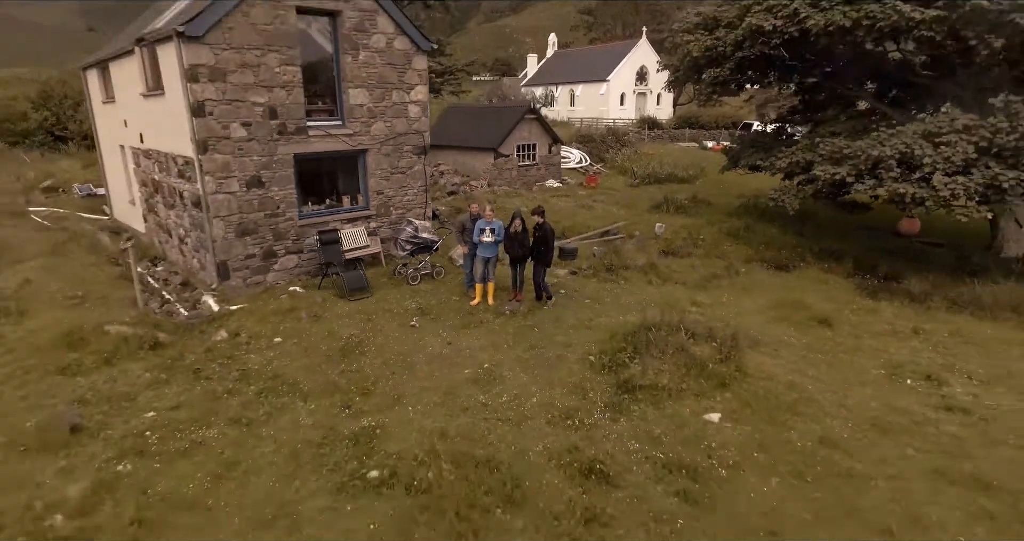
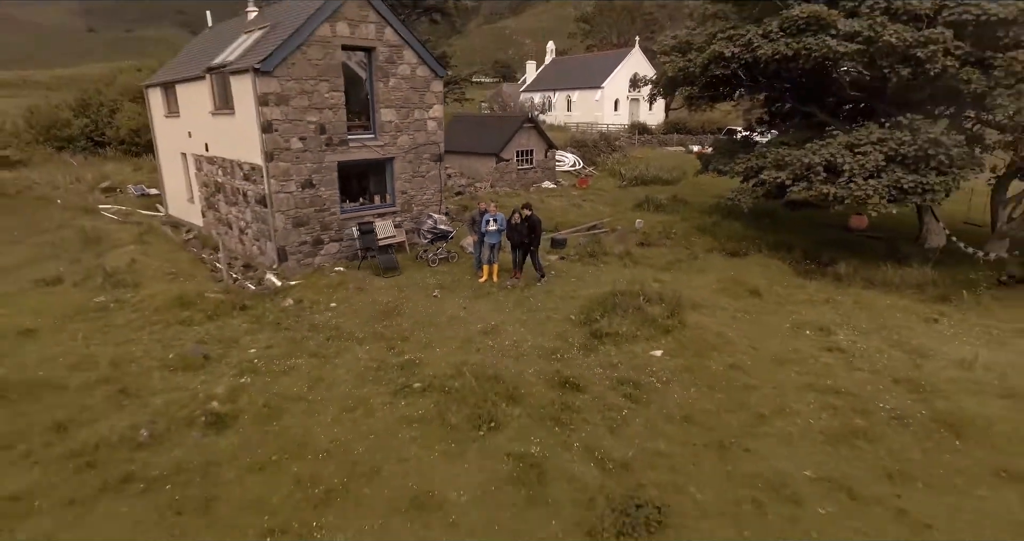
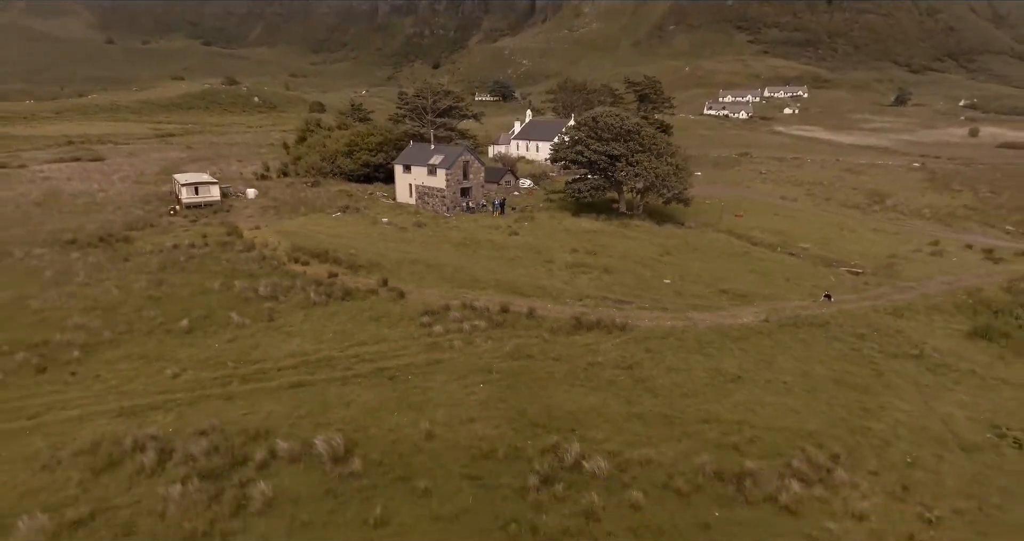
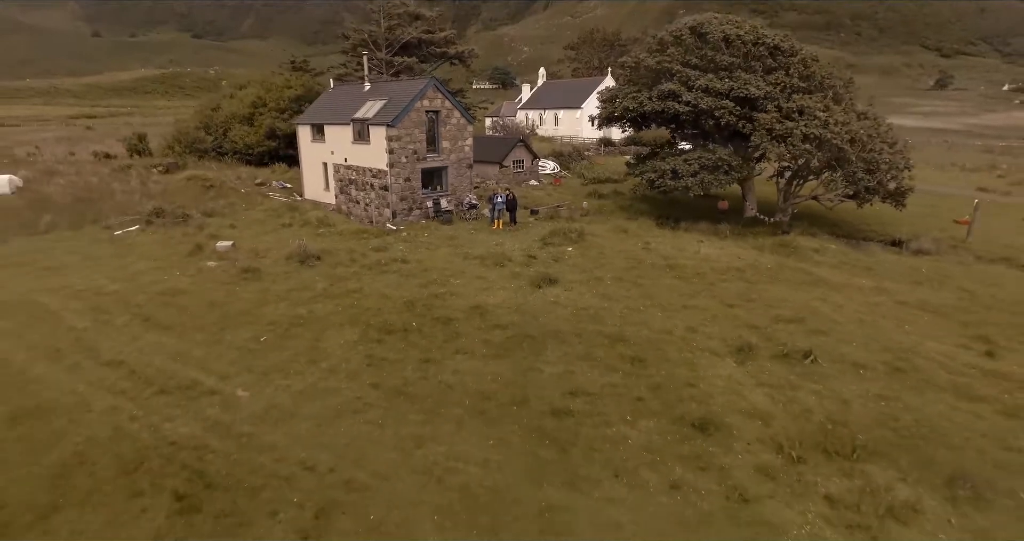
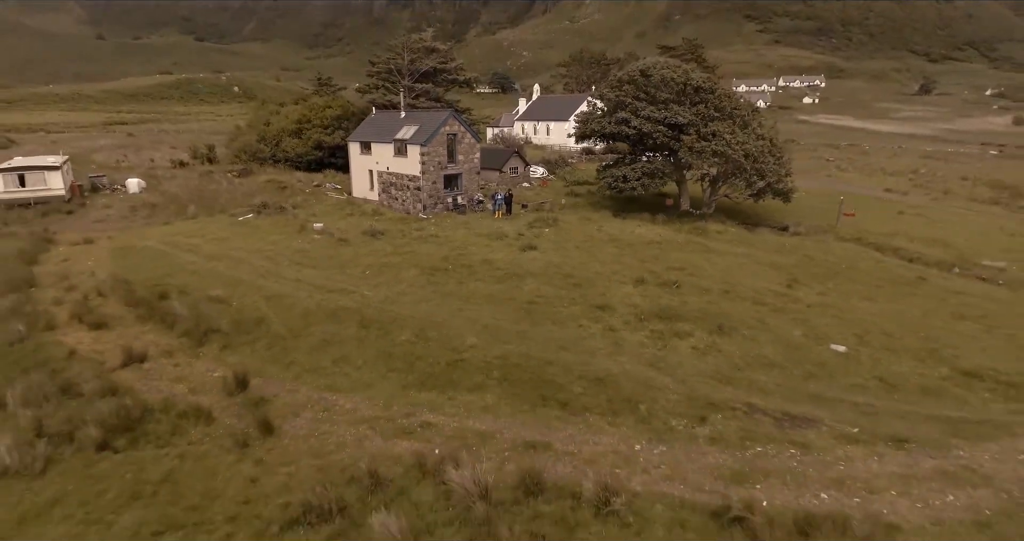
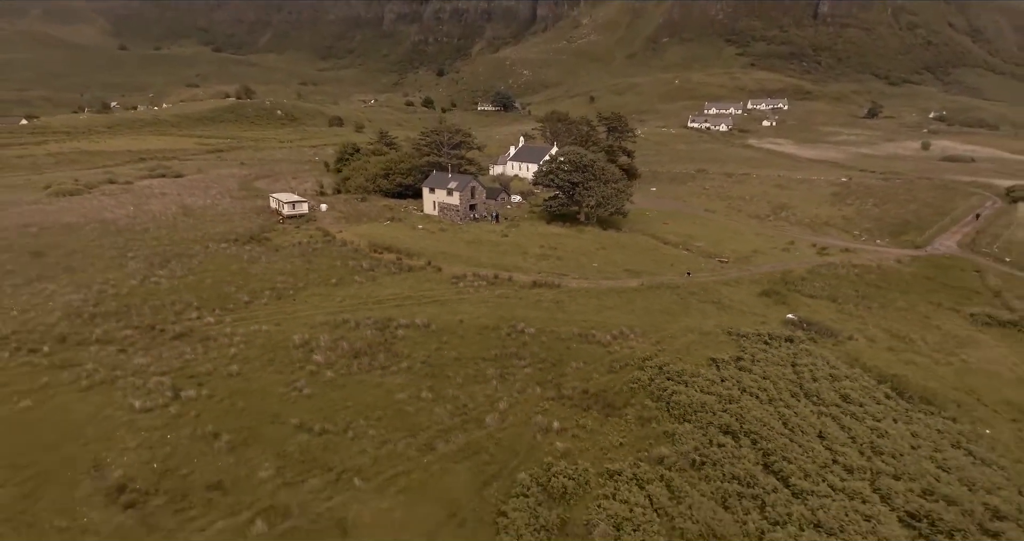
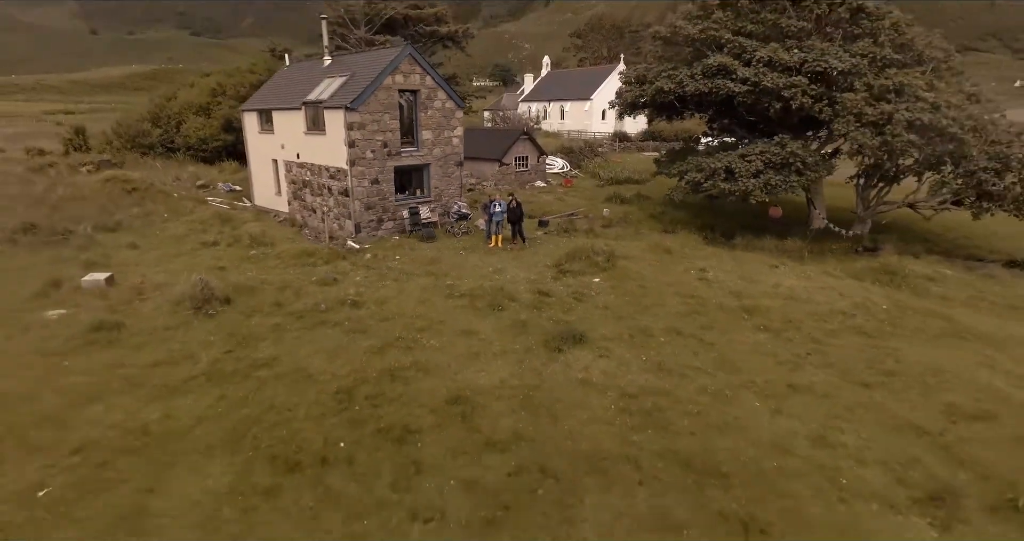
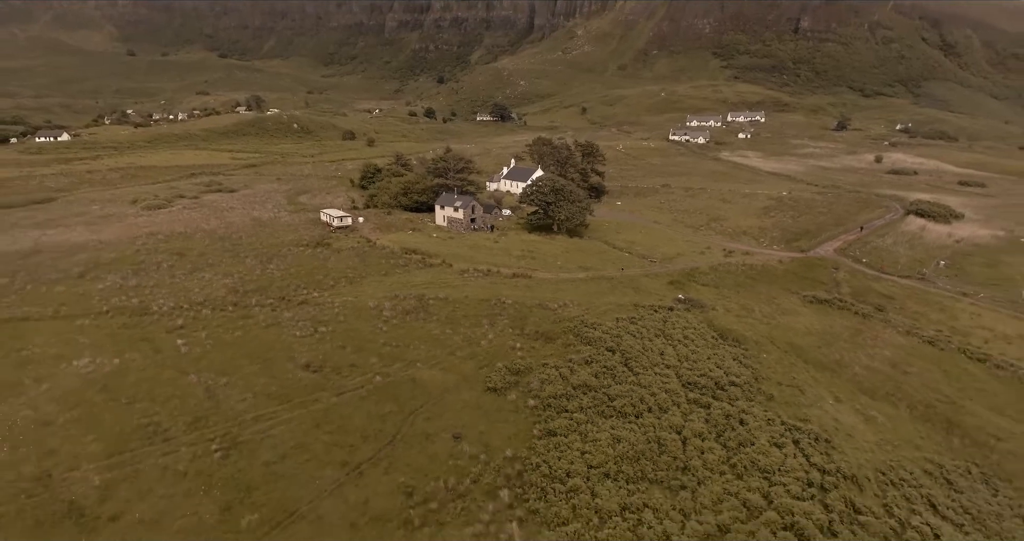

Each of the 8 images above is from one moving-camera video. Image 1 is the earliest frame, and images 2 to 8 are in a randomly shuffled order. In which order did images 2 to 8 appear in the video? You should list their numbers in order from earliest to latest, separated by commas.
2, 7, 4, 5, 3, 6, 8
